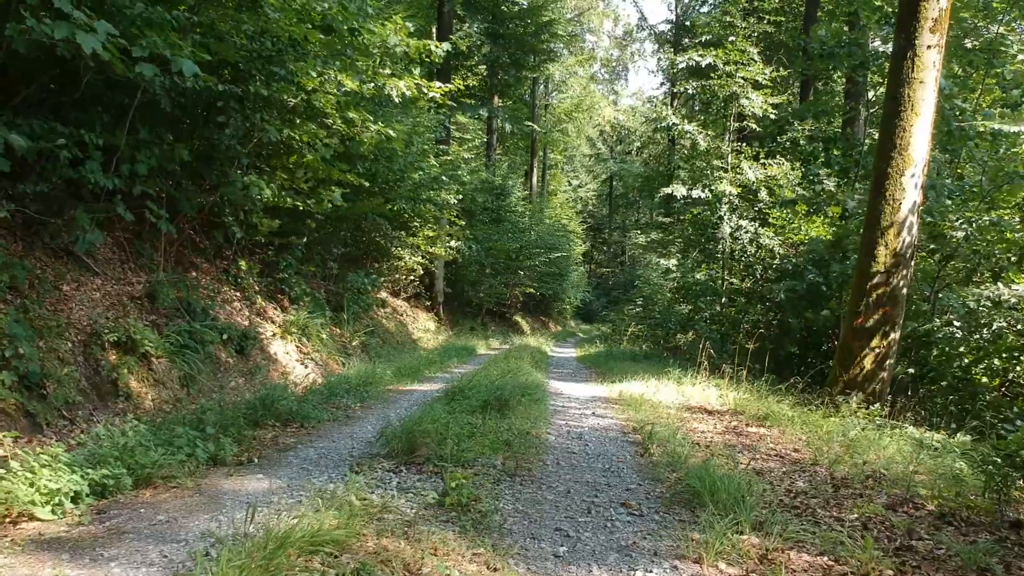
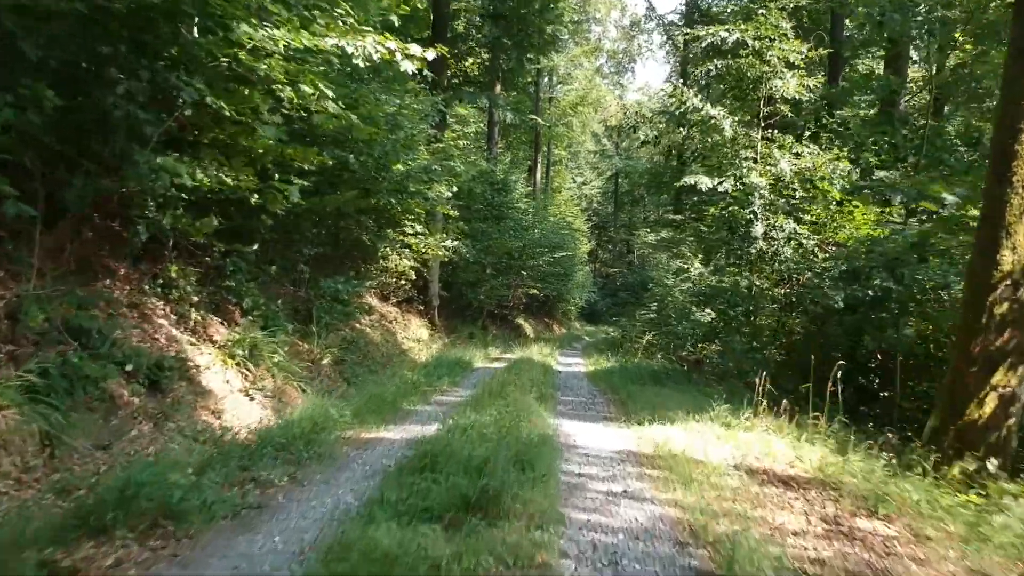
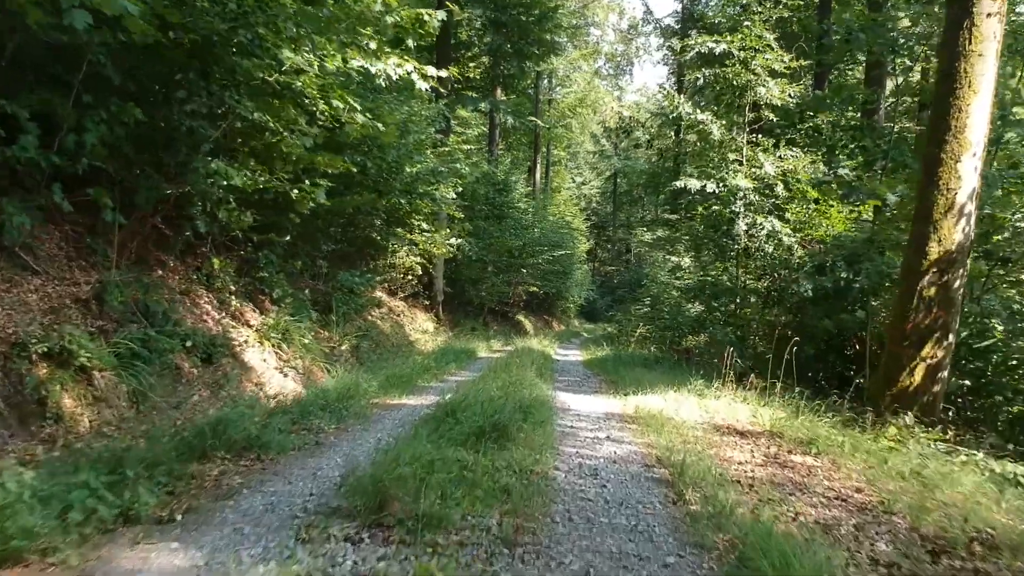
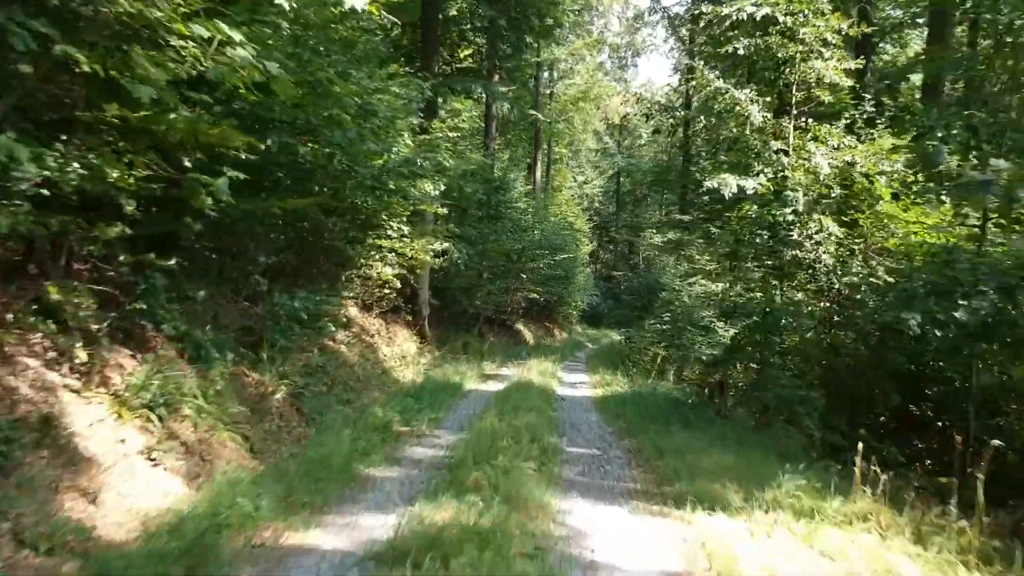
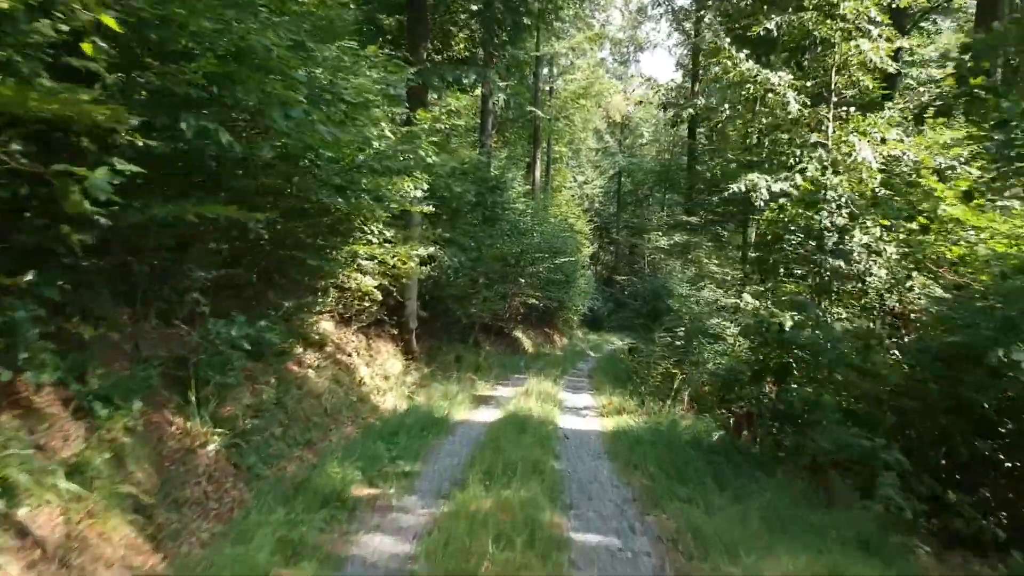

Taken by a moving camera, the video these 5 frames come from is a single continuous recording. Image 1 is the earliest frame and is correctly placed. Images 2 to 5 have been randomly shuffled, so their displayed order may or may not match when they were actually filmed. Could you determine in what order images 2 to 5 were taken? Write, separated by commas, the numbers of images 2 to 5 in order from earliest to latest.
3, 2, 4, 5
